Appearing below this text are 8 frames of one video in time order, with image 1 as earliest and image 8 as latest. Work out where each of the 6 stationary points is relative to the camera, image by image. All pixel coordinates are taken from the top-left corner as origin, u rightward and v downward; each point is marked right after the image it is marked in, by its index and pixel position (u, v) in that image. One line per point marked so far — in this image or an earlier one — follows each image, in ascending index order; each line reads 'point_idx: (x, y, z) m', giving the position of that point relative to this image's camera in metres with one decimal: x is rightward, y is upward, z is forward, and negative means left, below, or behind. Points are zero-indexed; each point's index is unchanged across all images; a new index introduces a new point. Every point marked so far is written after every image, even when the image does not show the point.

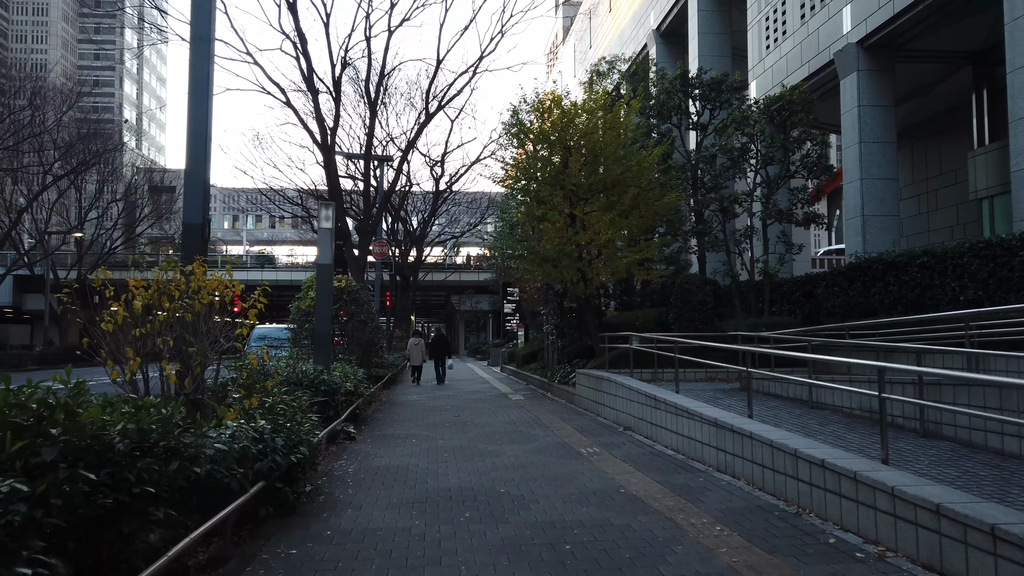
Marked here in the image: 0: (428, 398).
0: (-2.2, -2.9, +19.7) m
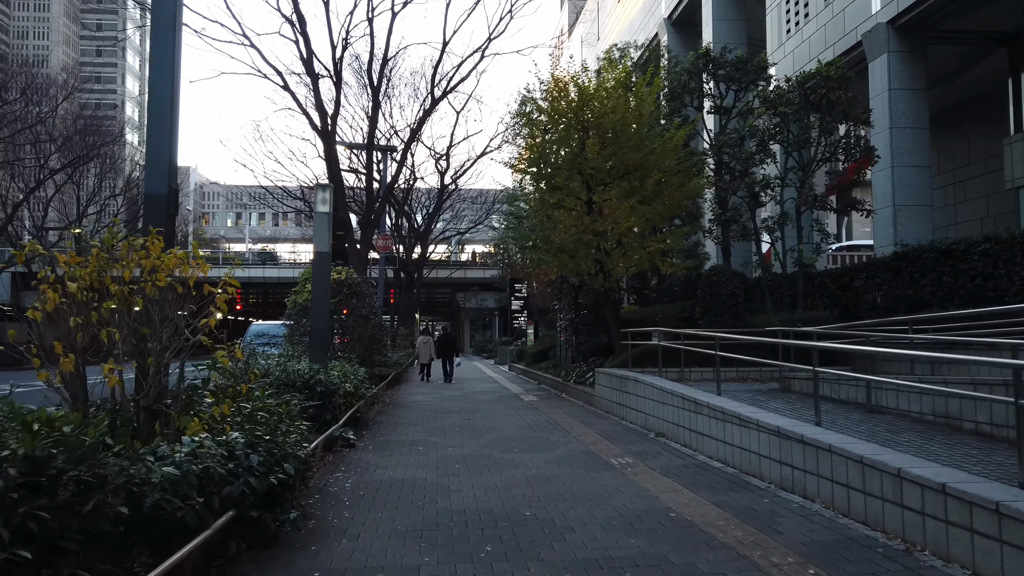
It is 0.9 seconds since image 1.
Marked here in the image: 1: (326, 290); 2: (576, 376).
0: (-1.9, -2.7, +18.5) m
1: (-2.9, 0.0, +11.8) m
2: (+1.5, -2.1, +17.7) m
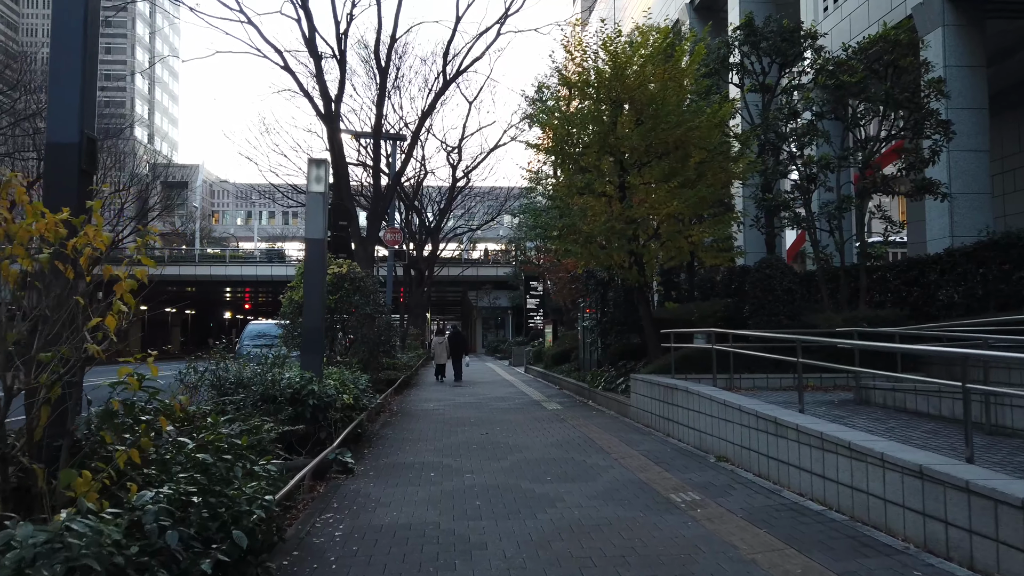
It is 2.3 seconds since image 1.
0: (-1.4, -2.6, +16.7) m
1: (-2.6, +0.1, +10.0) m
2: (+2.0, -2.0, +15.8) m
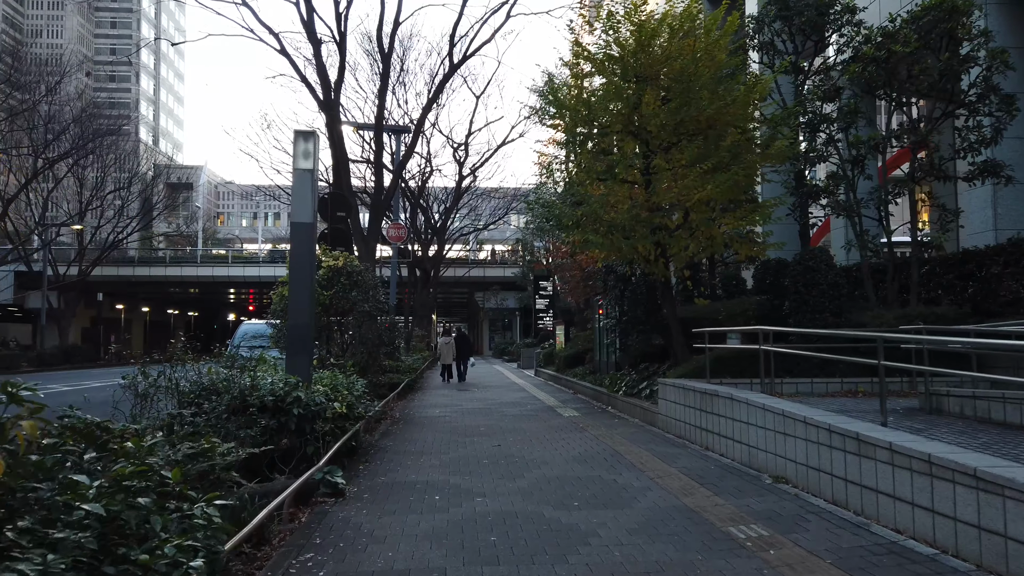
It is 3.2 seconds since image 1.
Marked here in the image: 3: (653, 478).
0: (-1.2, -2.6, +15.4) m
1: (-2.4, +0.1, +8.7) m
2: (+2.2, -1.9, +14.5) m
3: (+1.4, -2.0, +7.7) m
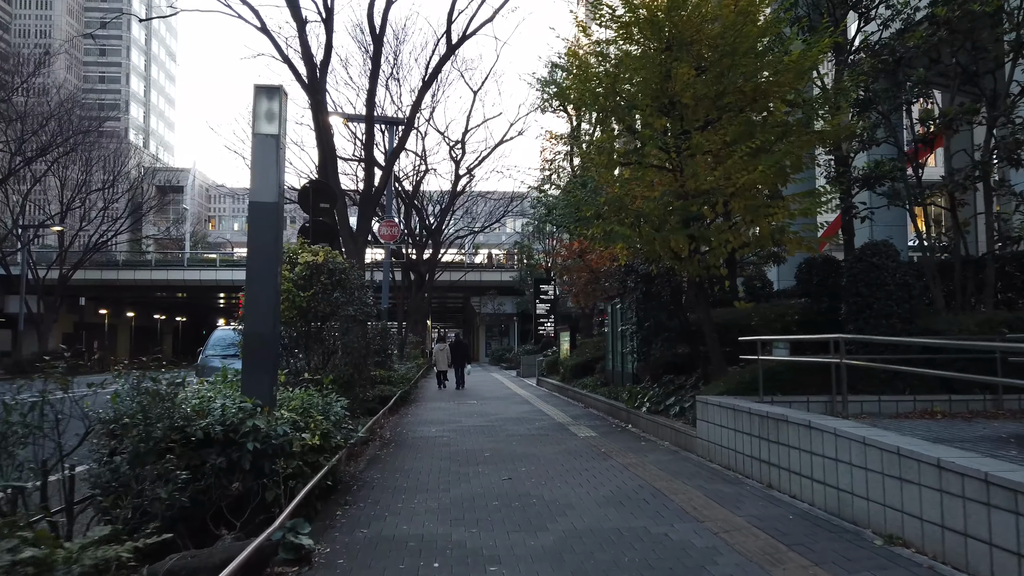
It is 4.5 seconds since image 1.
0: (-1.1, -2.6, +13.5) m
1: (-2.2, +0.2, +6.8) m
2: (+2.4, -1.9, +12.6) m
3: (+1.6, -1.9, +5.9) m
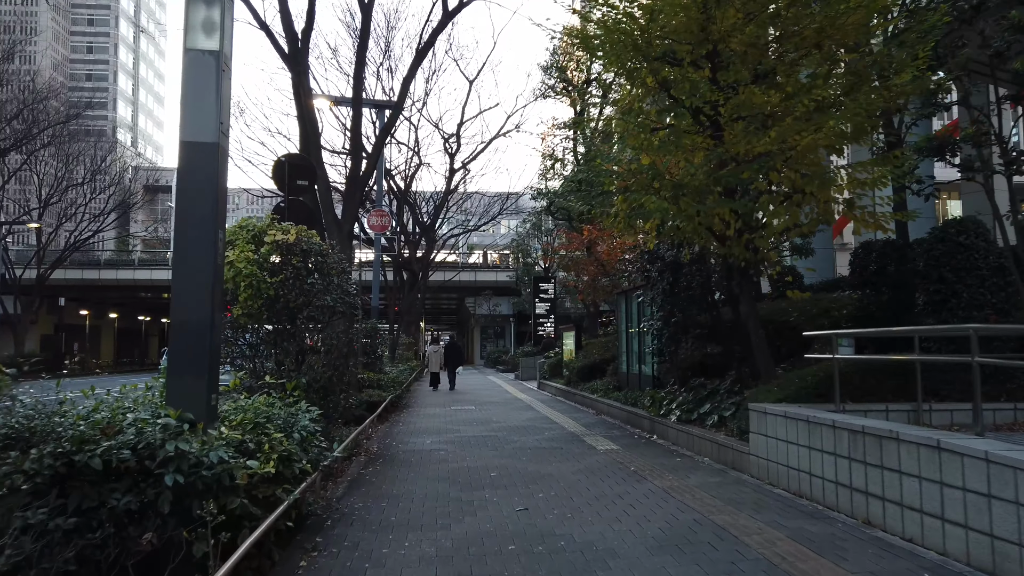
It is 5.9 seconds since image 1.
0: (-1.0, -2.4, +11.7) m
1: (-2.0, +0.4, +5.0) m
2: (+2.5, -1.8, +10.9) m
3: (+1.8, -1.8, +4.1) m
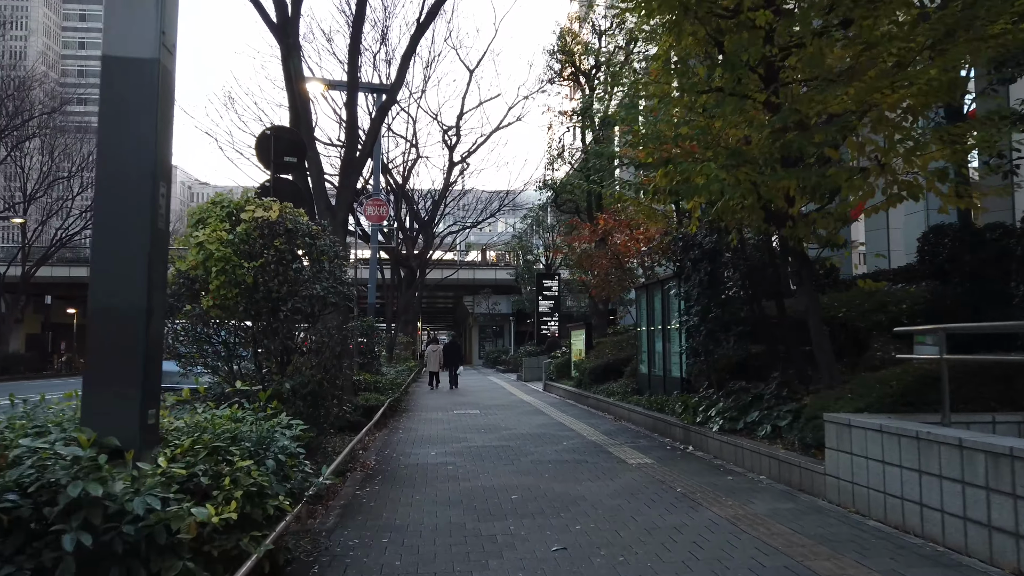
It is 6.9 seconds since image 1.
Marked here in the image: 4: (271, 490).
0: (-0.7, -2.3, +10.3) m
1: (-1.8, +0.5, +3.6) m
2: (+2.7, -1.6, +9.5) m
3: (+2.1, -1.6, +2.8) m
4: (-1.4, -1.1, +4.1) m
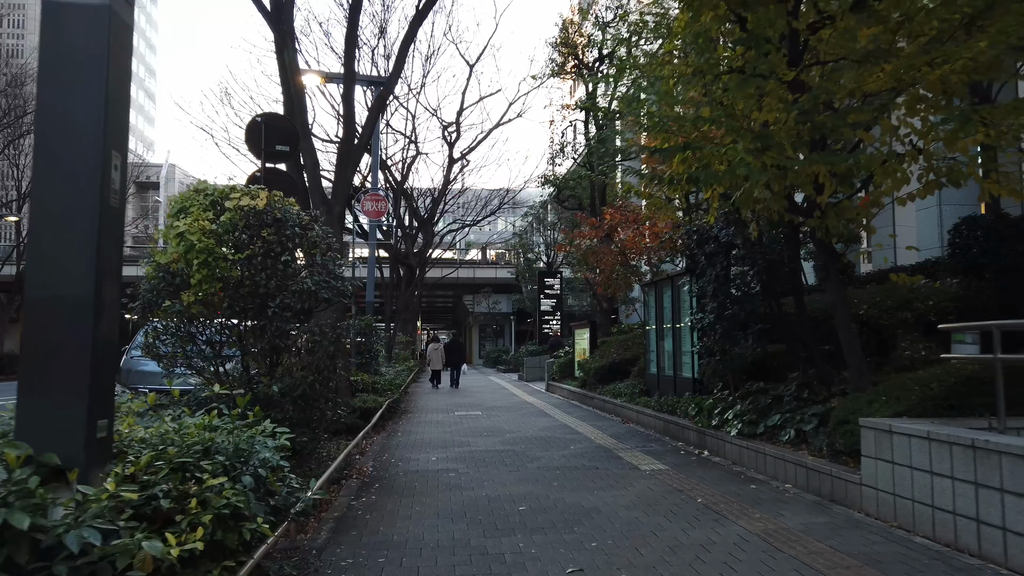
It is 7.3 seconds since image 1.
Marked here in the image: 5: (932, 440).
0: (-0.7, -2.2, +9.8) m
1: (-1.7, +0.5, +3.1) m
2: (+2.8, -1.6, +8.9) m
3: (+2.1, -1.6, +2.2) m
4: (-1.3, -1.1, +3.5) m
5: (+3.0, -1.1, +5.3) m
